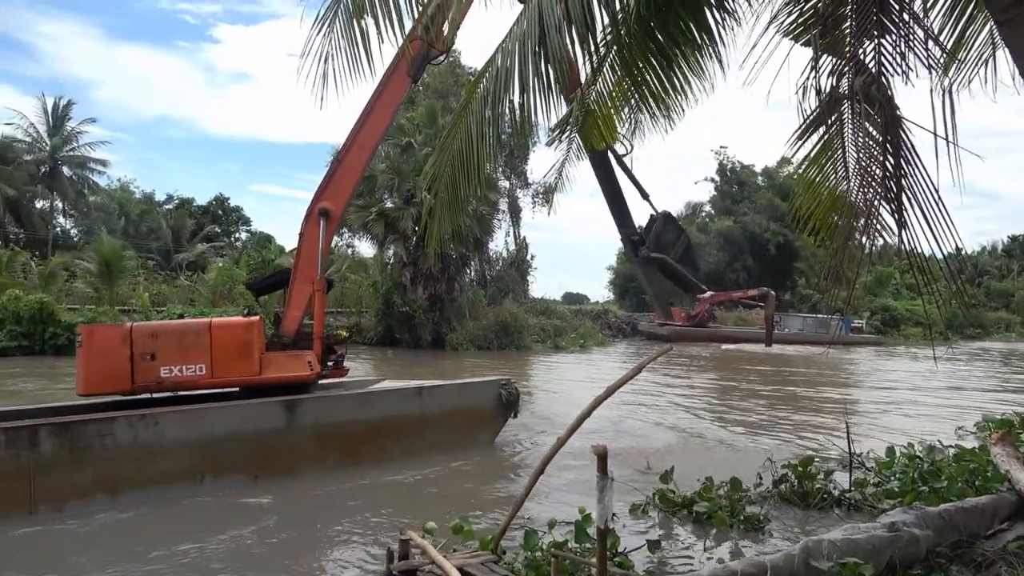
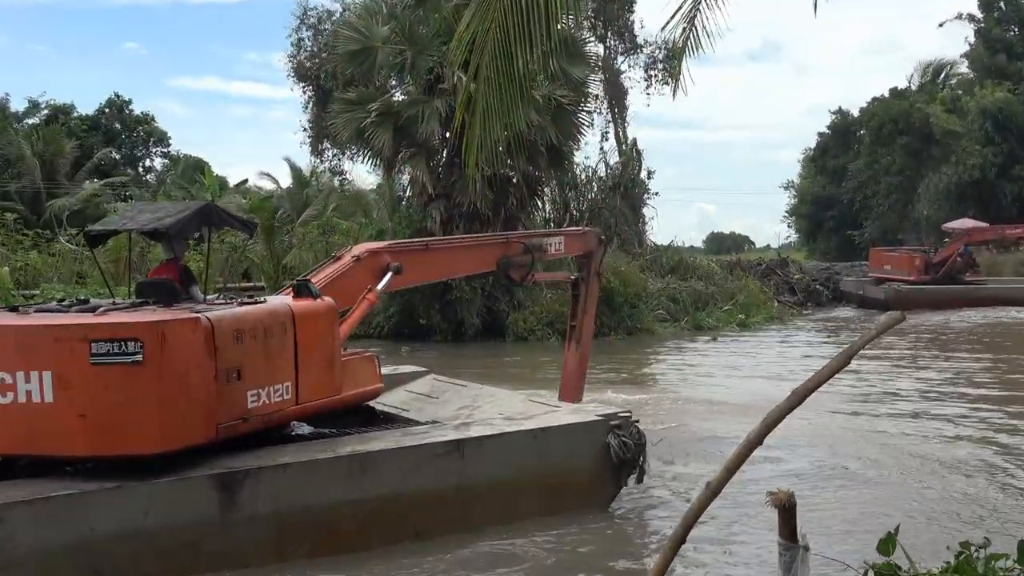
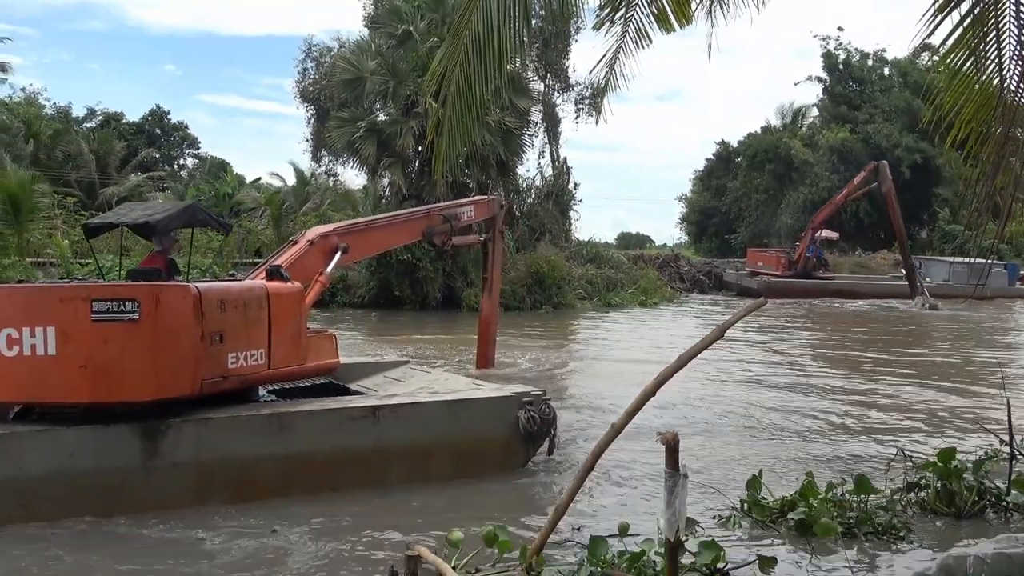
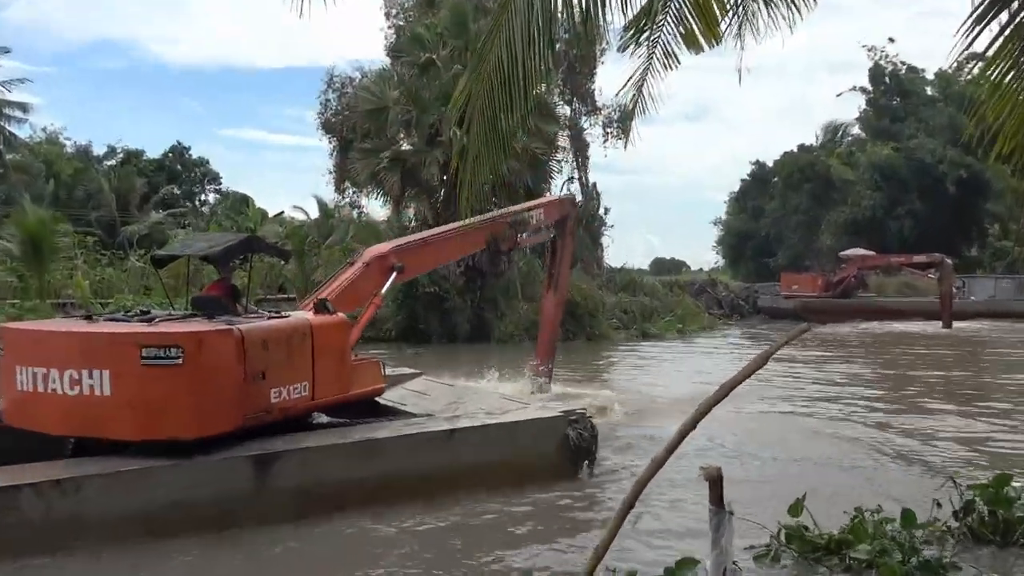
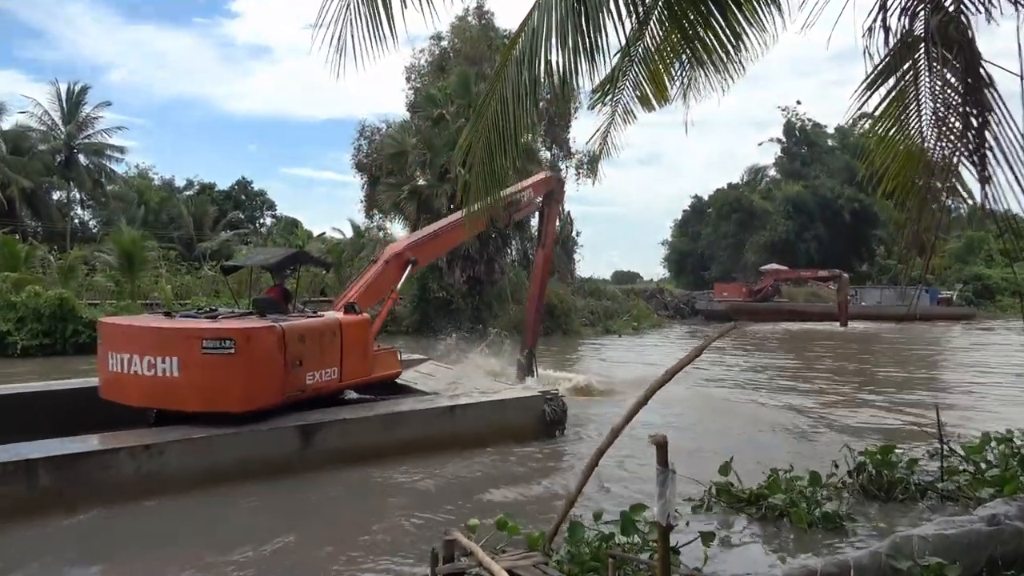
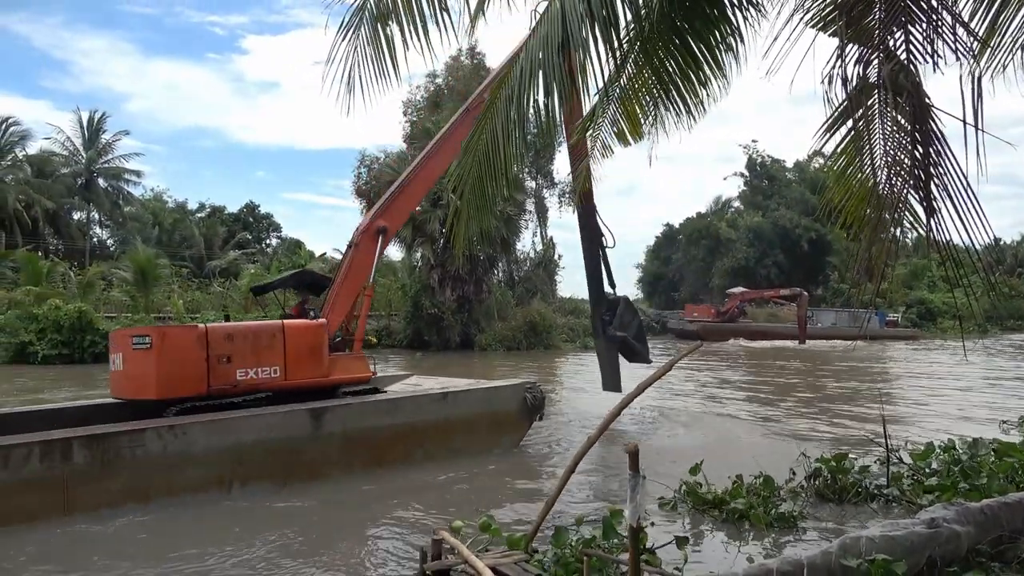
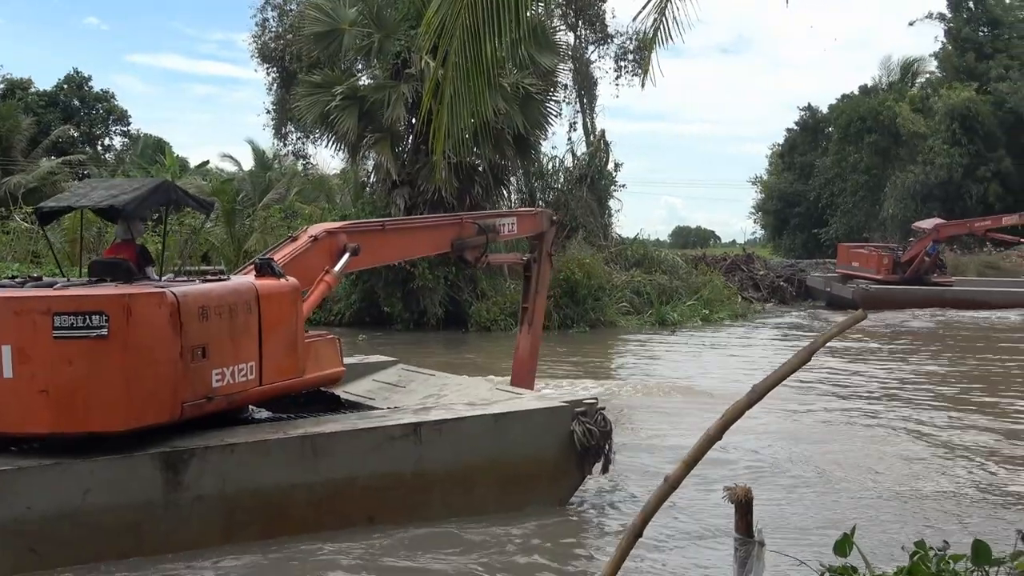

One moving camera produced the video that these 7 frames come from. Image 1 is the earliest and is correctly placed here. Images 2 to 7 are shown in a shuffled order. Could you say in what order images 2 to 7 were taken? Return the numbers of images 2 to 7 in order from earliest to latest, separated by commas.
6, 5, 4, 2, 7, 3
